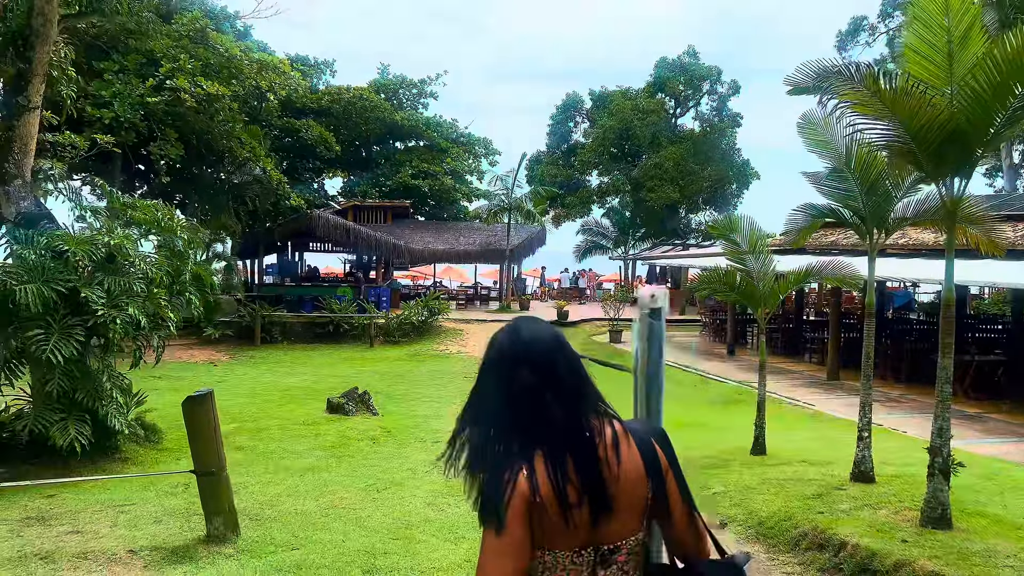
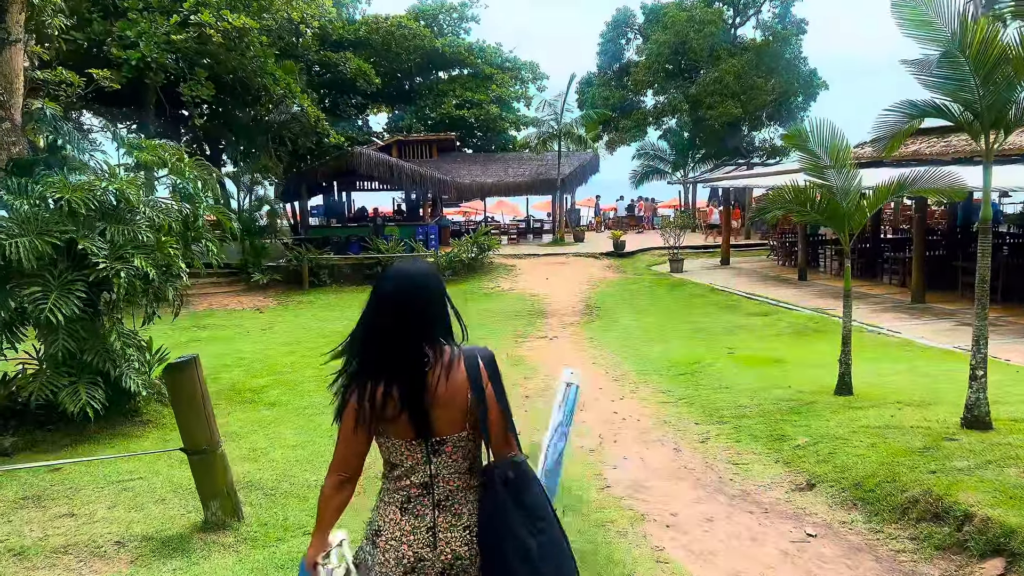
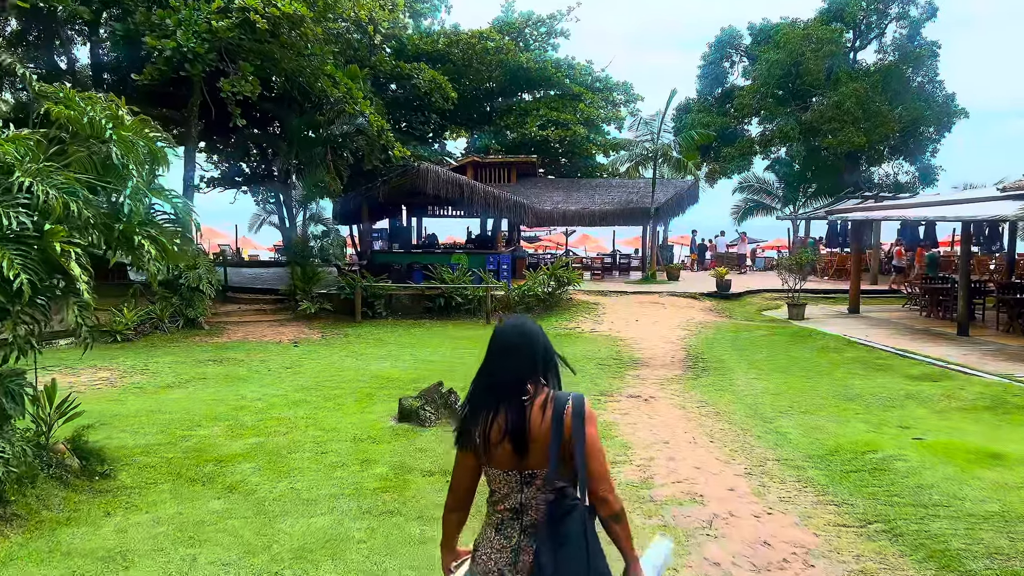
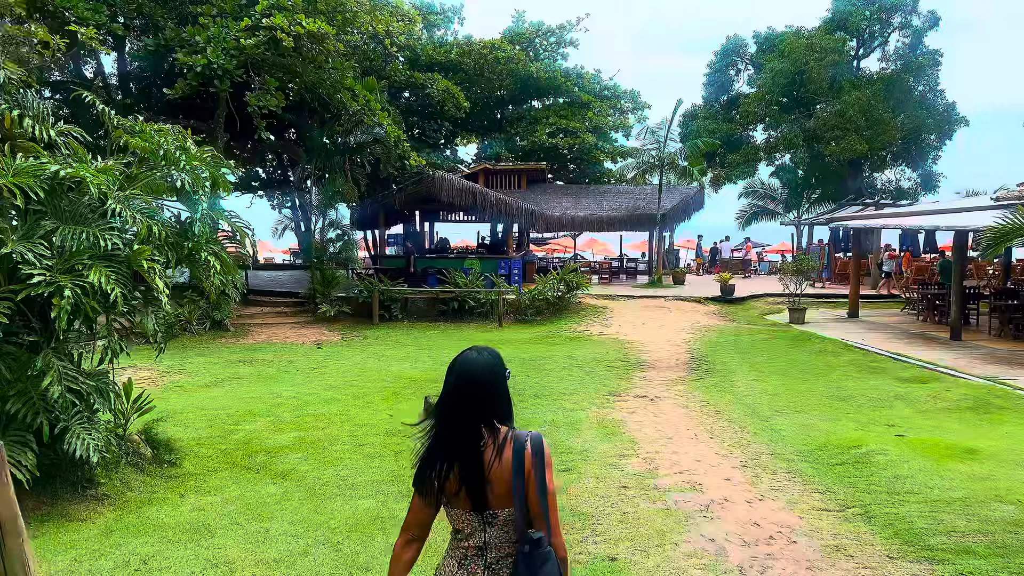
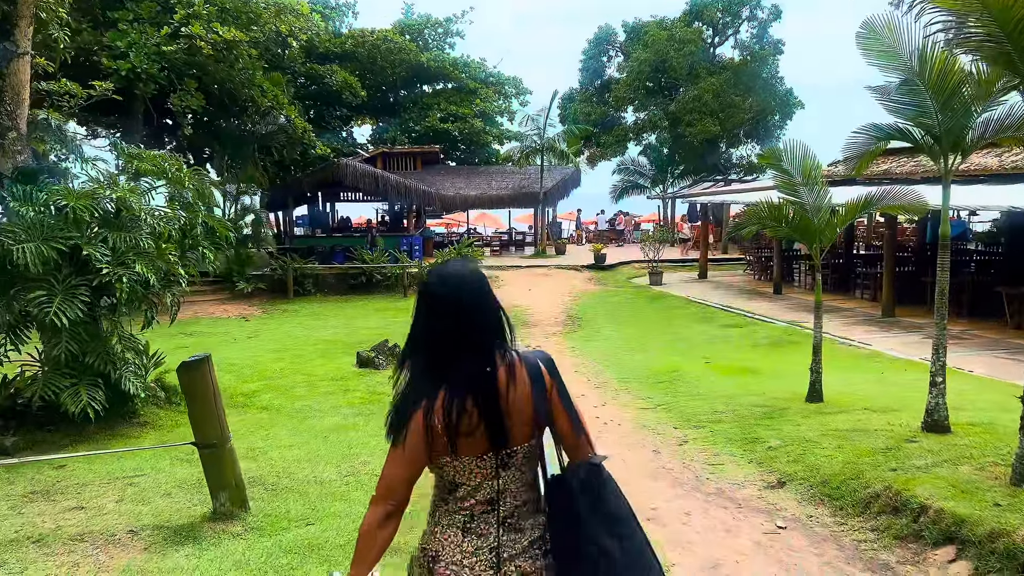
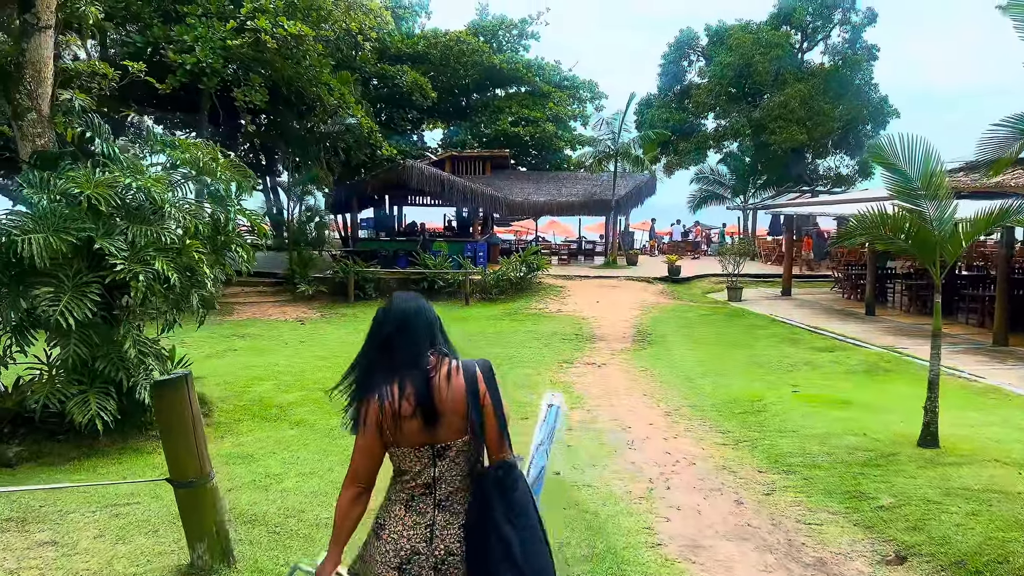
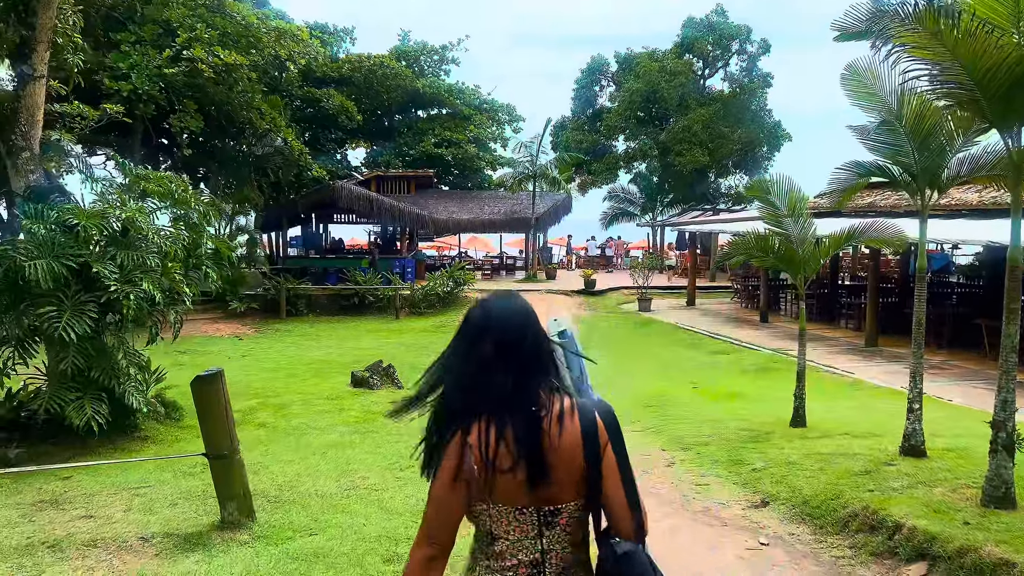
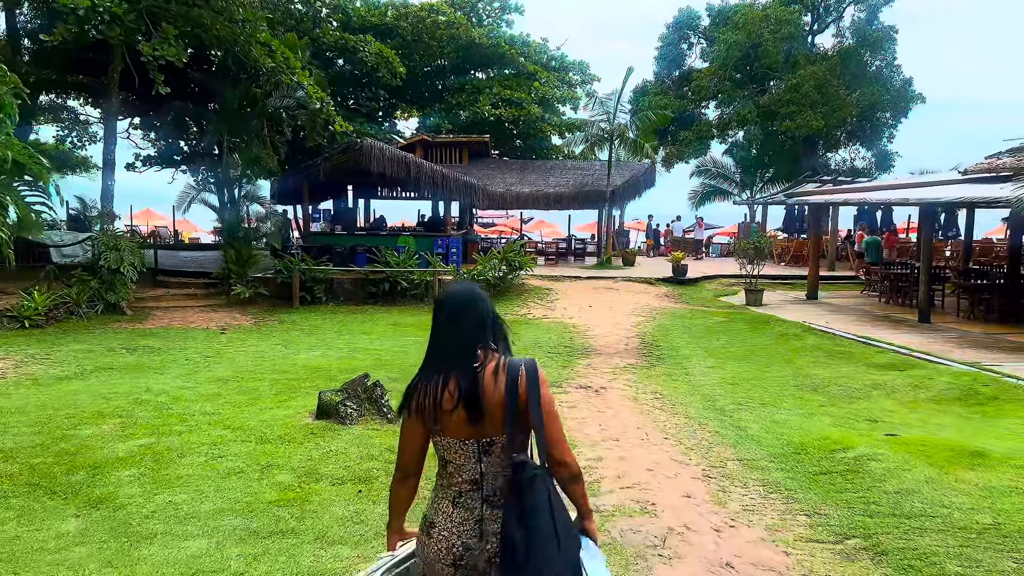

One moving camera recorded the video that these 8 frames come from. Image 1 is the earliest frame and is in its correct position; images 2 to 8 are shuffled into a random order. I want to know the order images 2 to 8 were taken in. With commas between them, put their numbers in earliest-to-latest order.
7, 5, 2, 6, 4, 3, 8
